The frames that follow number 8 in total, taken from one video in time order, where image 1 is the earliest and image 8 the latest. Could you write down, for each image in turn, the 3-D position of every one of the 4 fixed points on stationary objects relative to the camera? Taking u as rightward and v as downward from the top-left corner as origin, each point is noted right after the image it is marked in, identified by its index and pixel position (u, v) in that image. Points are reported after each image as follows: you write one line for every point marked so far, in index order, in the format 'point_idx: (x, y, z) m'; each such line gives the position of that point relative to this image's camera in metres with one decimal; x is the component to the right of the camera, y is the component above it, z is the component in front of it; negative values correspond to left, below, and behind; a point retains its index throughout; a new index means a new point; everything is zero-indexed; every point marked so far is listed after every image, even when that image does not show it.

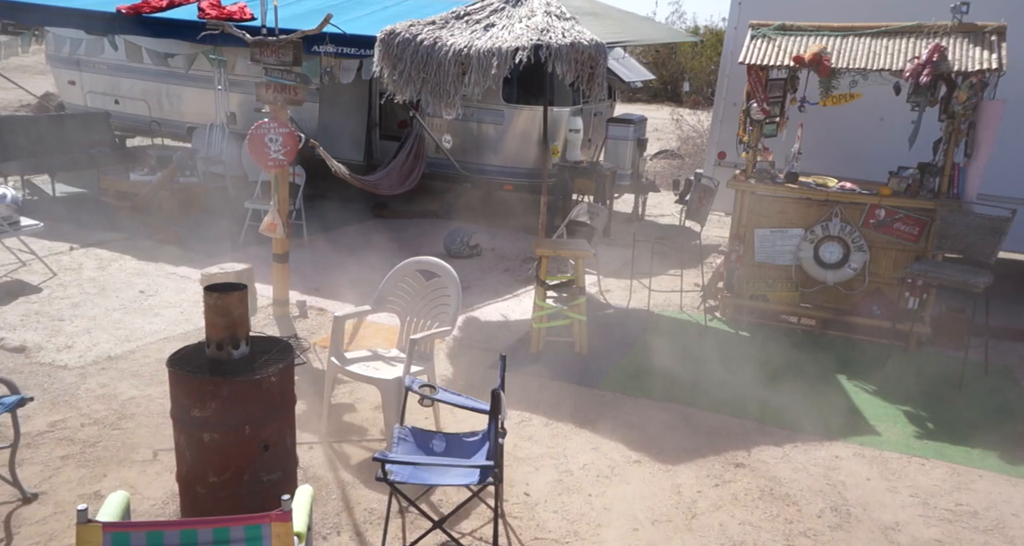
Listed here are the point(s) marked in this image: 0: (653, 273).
0: (+1.3, 0.0, +6.5) m
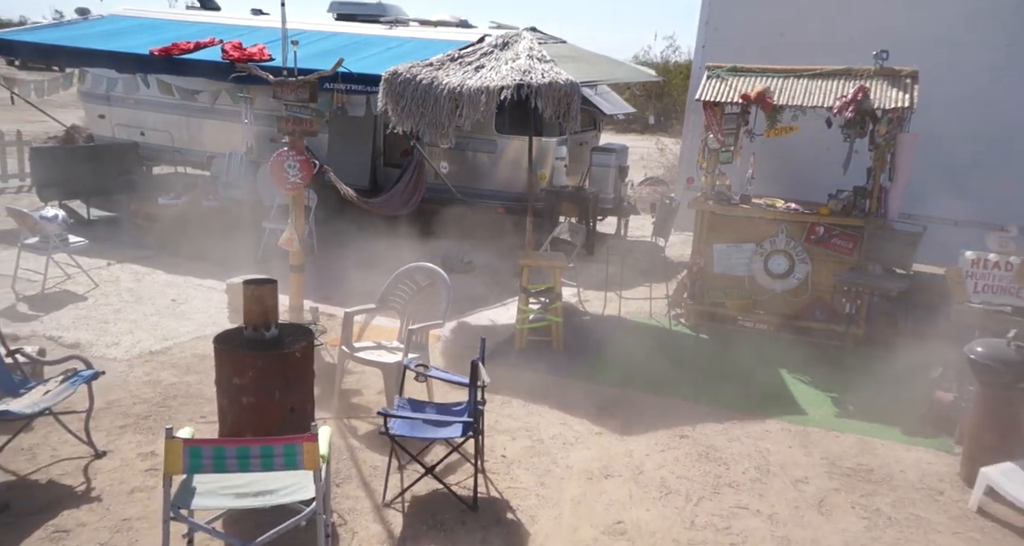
0: (+1.2, -0.1, +7.2) m
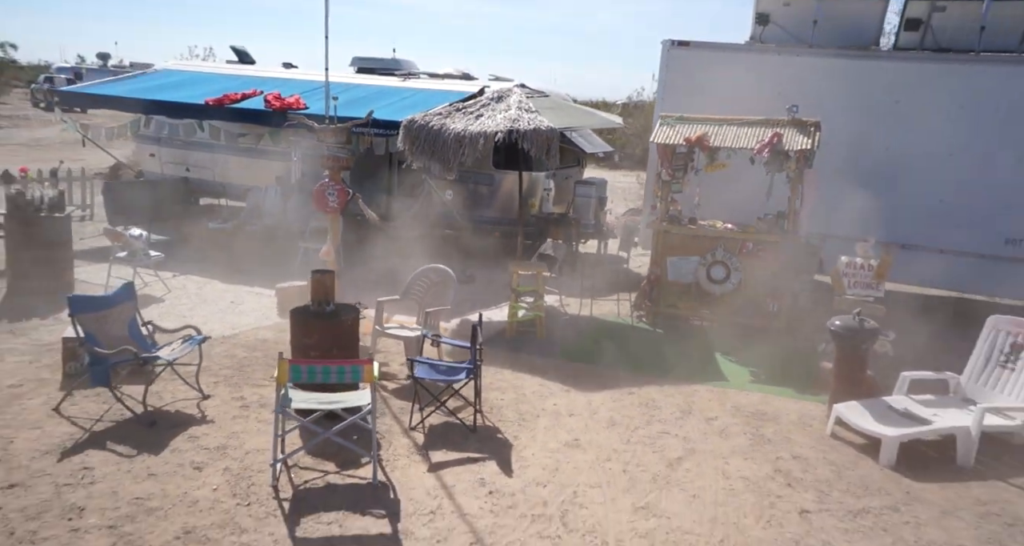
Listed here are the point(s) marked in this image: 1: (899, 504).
0: (+1.1, -0.2, +8.8) m
1: (+2.4, -1.4, +4.3) m
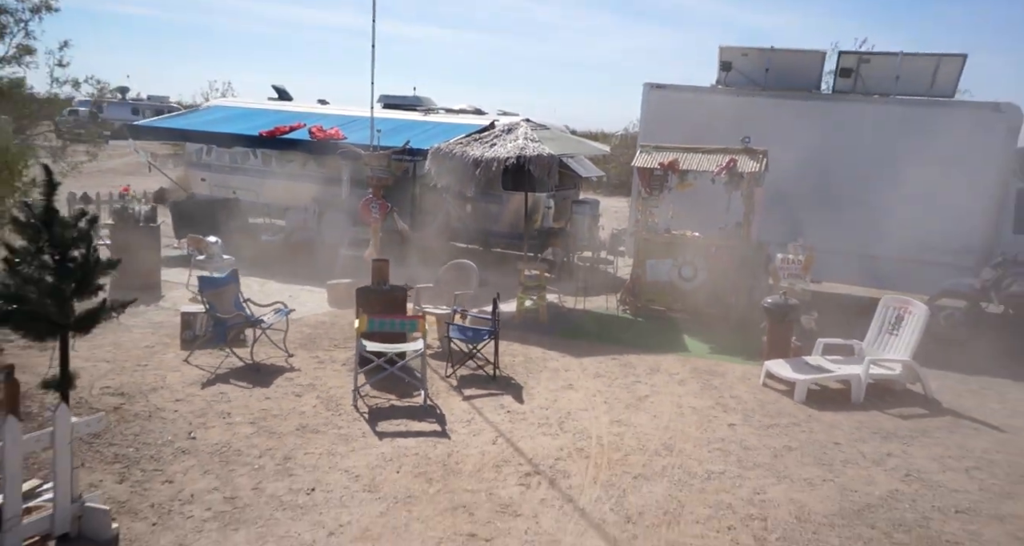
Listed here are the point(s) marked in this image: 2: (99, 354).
0: (+1.2, -0.3, +10.5) m
1: (+2.5, -1.2, +6.0) m
2: (-3.9, -0.7, +6.5) m
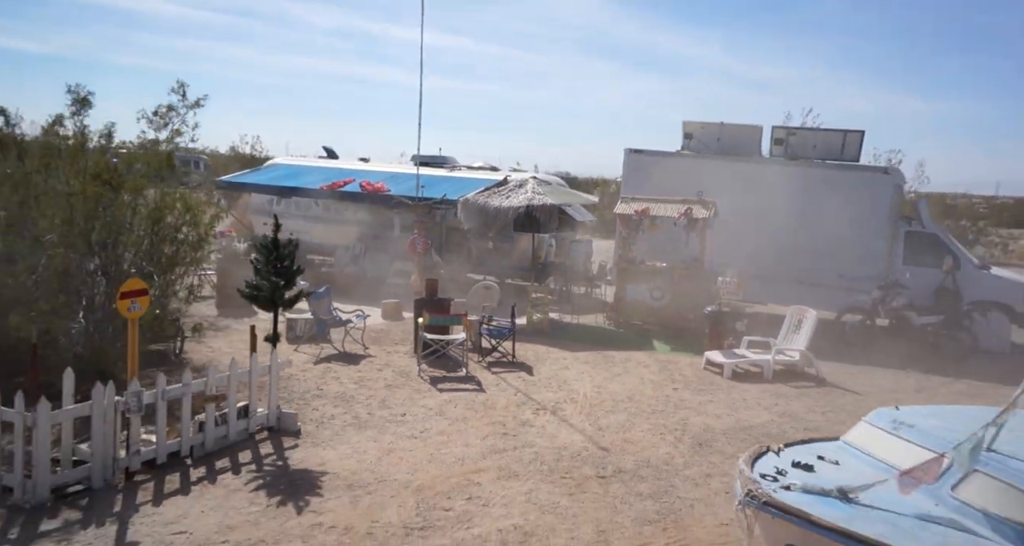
0: (+1.4, -0.7, +13.3) m
1: (+2.6, -1.4, +8.7) m
2: (-3.7, -0.9, +9.3) m
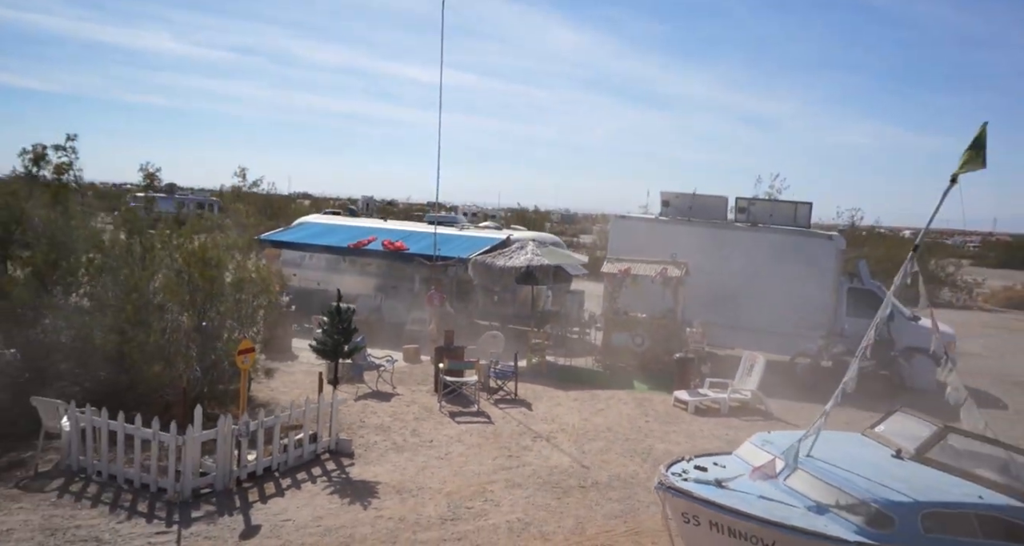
0: (+1.5, -1.8, +15.4) m
1: (+2.7, -2.3, +10.7) m
2: (-3.6, -1.8, +11.4) m
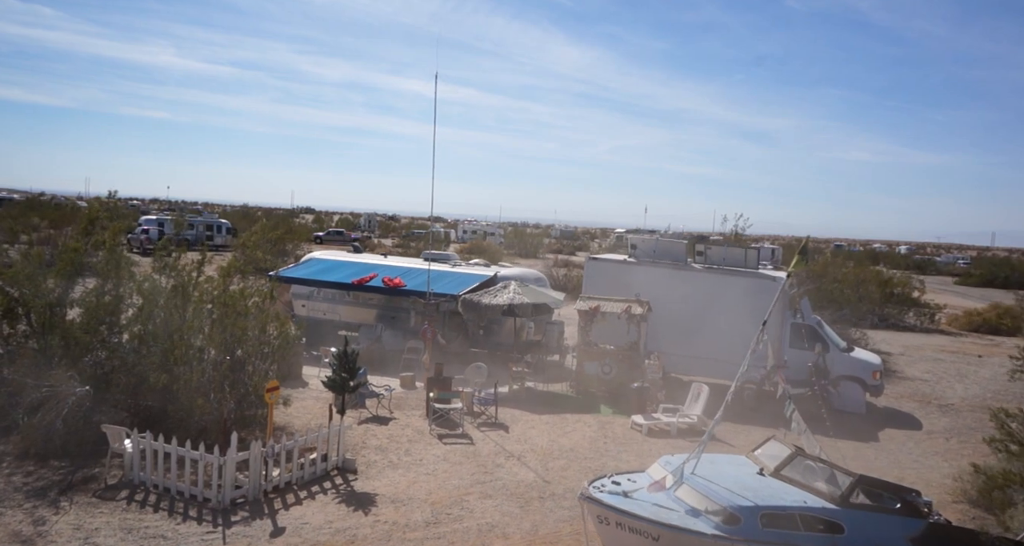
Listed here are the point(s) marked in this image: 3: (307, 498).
0: (+1.1, -2.7, +17.3) m
1: (+2.3, -3.0, +12.6) m
2: (-4.0, -2.6, +13.3) m
3: (-2.7, -3.0, +9.3) m
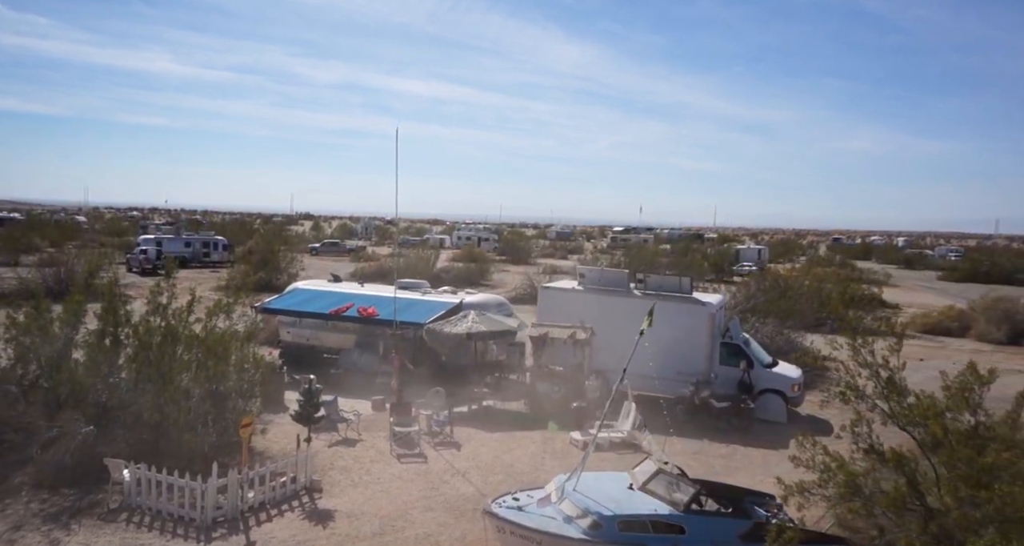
0: (+0.1, -3.4, +19.1) m
1: (+1.3, -3.8, +14.4) m
2: (-5.0, -3.4, +15.1) m
3: (-3.8, -3.8, +11.2) m
